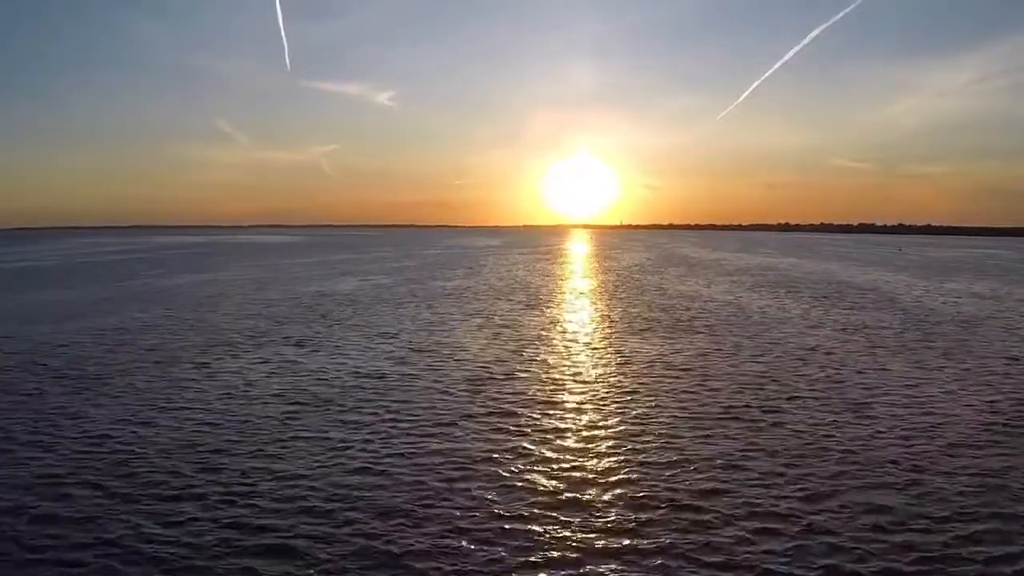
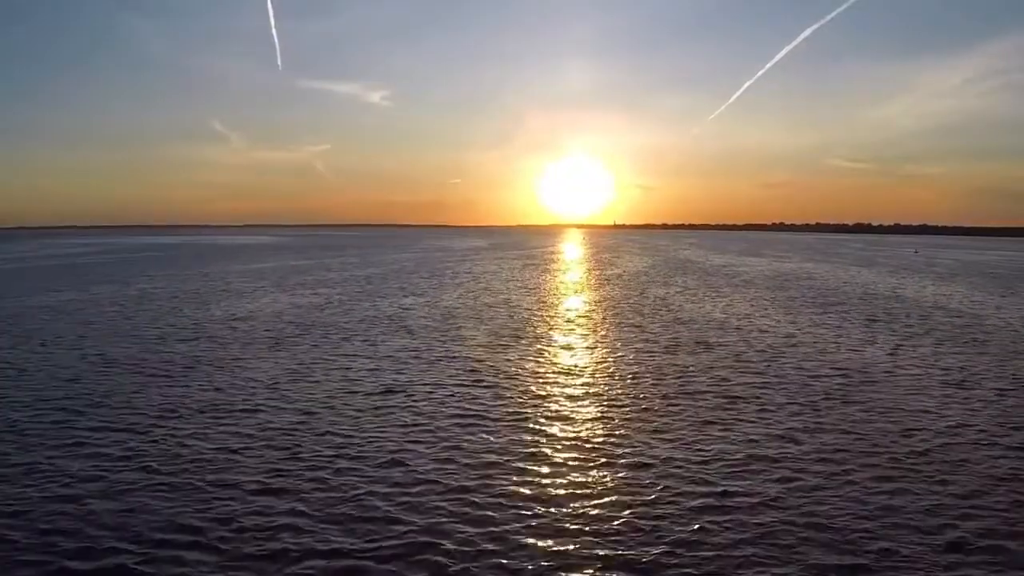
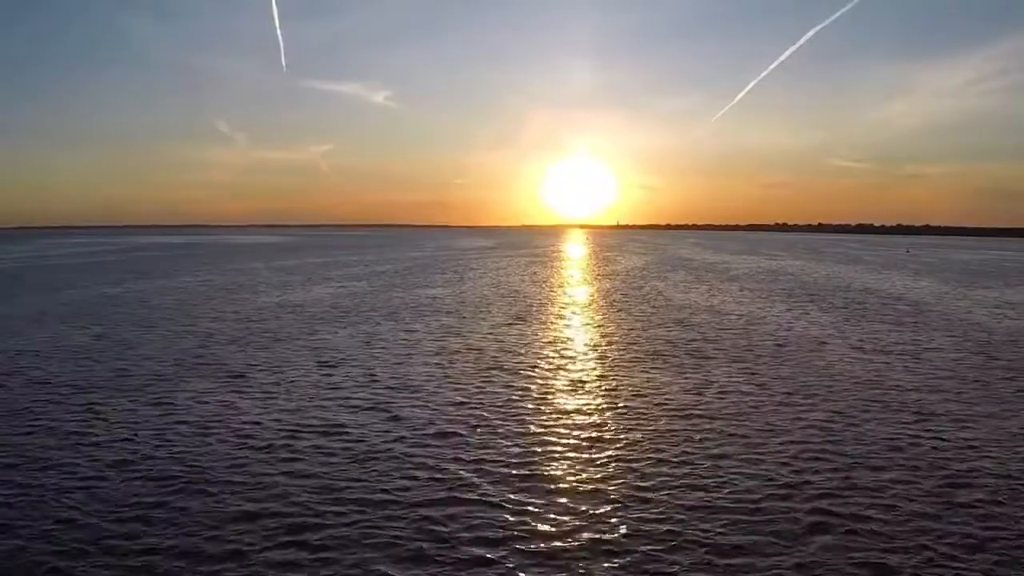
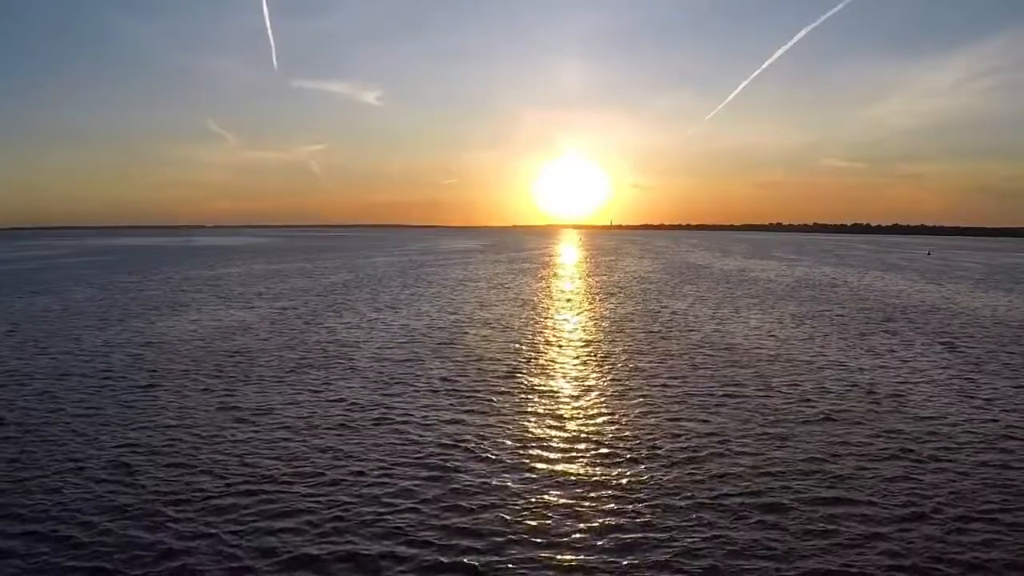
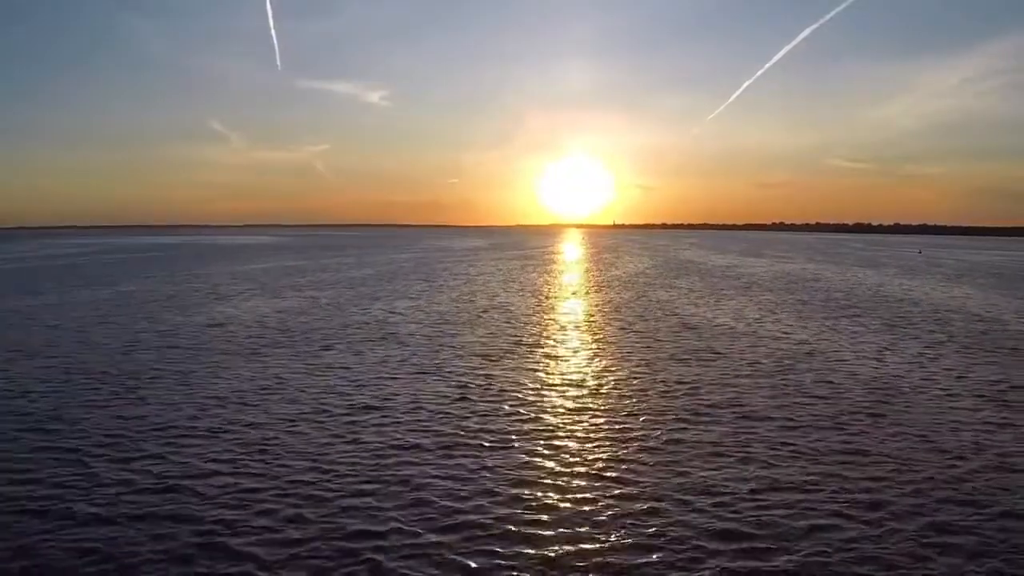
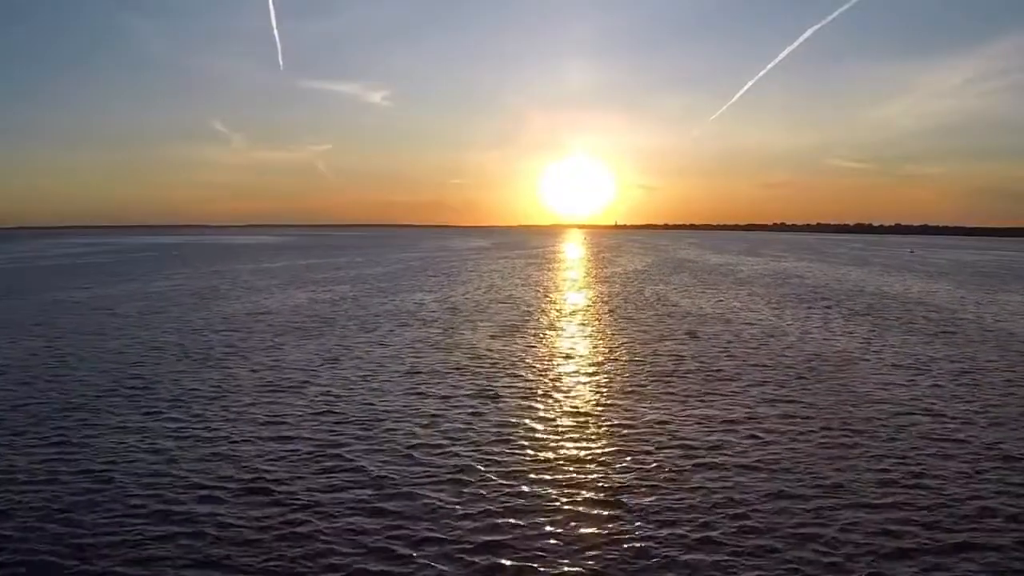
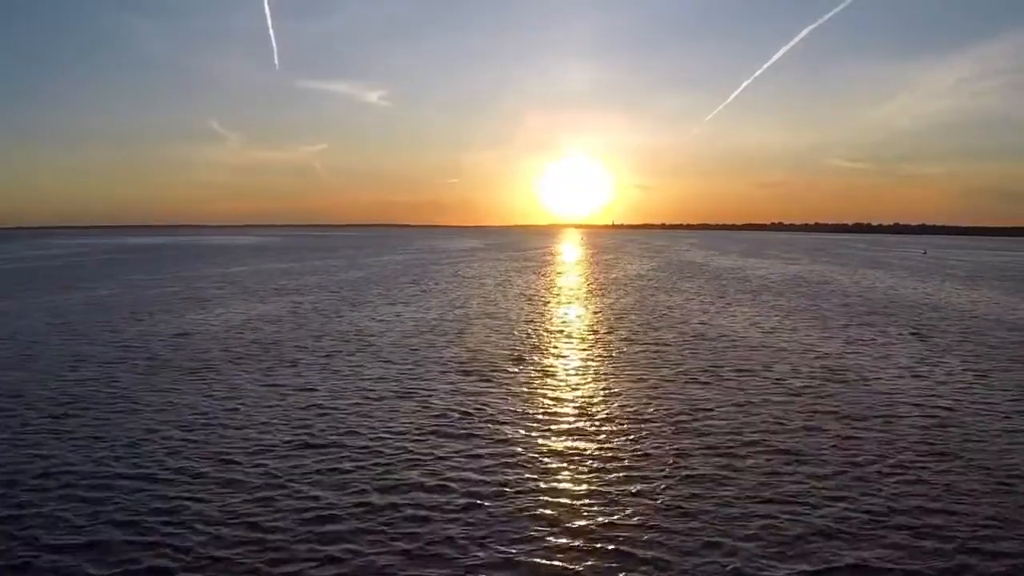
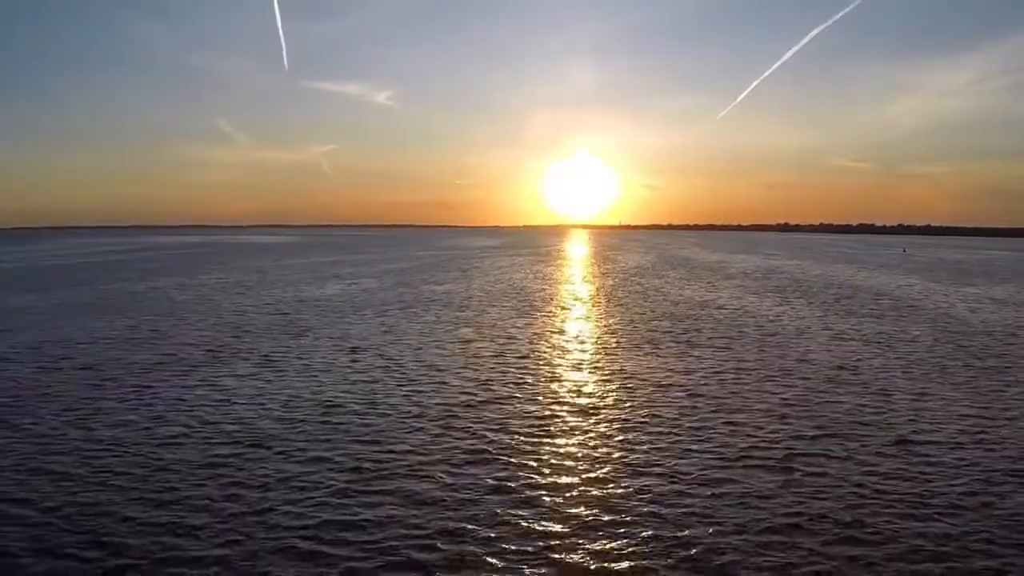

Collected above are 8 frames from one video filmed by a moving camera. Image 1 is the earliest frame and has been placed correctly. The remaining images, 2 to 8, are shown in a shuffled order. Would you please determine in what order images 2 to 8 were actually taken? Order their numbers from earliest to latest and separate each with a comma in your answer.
8, 3, 6, 2, 5, 7, 4
